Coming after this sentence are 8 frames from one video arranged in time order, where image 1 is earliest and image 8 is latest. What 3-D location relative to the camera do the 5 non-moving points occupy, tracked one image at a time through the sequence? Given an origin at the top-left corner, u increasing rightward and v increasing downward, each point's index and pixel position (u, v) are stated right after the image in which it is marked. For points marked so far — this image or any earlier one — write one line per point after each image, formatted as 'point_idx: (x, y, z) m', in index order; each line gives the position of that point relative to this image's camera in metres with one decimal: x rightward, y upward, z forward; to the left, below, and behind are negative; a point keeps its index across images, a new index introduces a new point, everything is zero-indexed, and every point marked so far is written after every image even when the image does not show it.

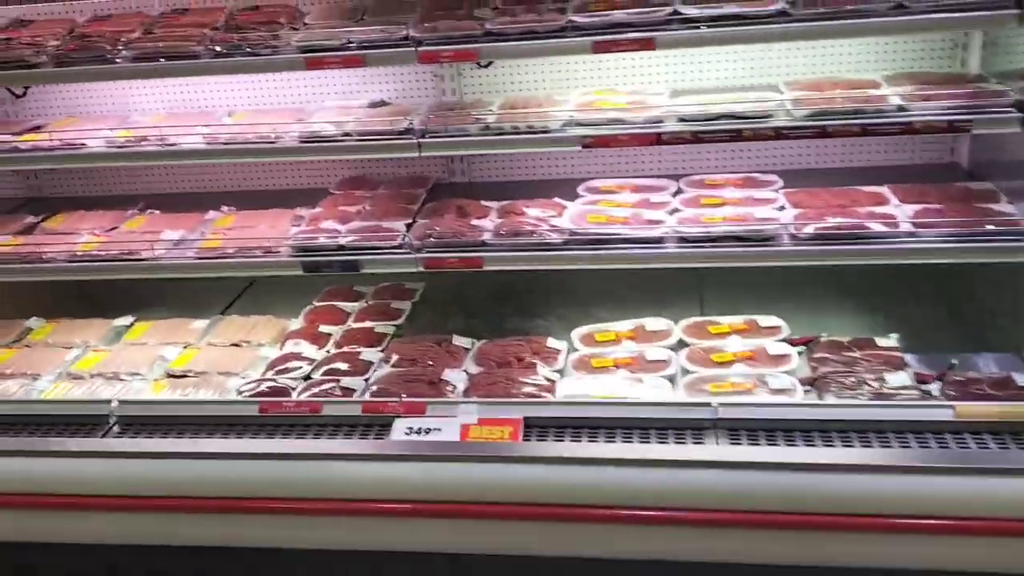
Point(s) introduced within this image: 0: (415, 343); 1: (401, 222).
0: (-0.4, -0.2, +3.5) m
1: (-0.5, +0.3, +3.6) m
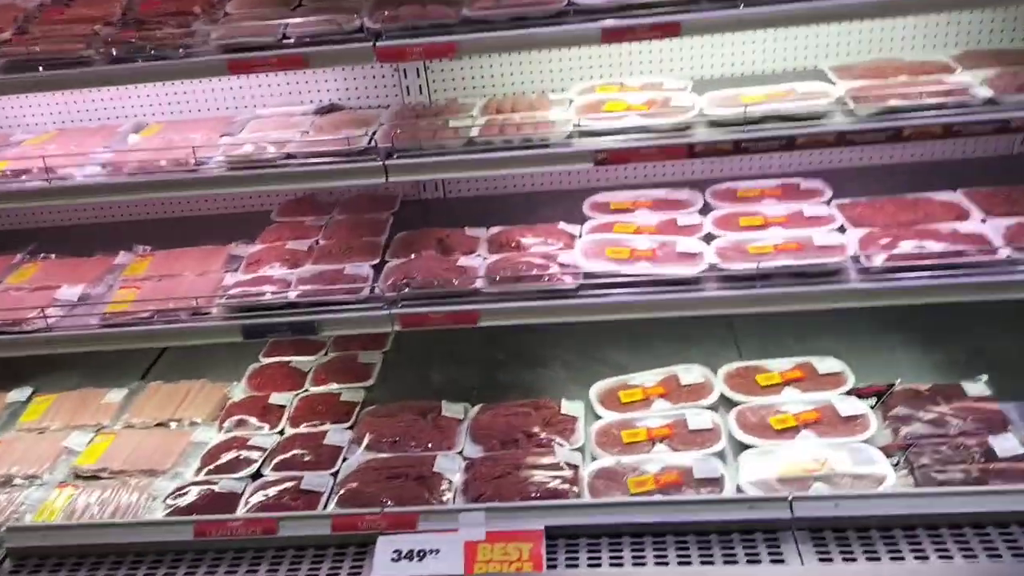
0: (-0.4, -0.4, +2.8) m
1: (-0.5, +0.1, +2.9) m
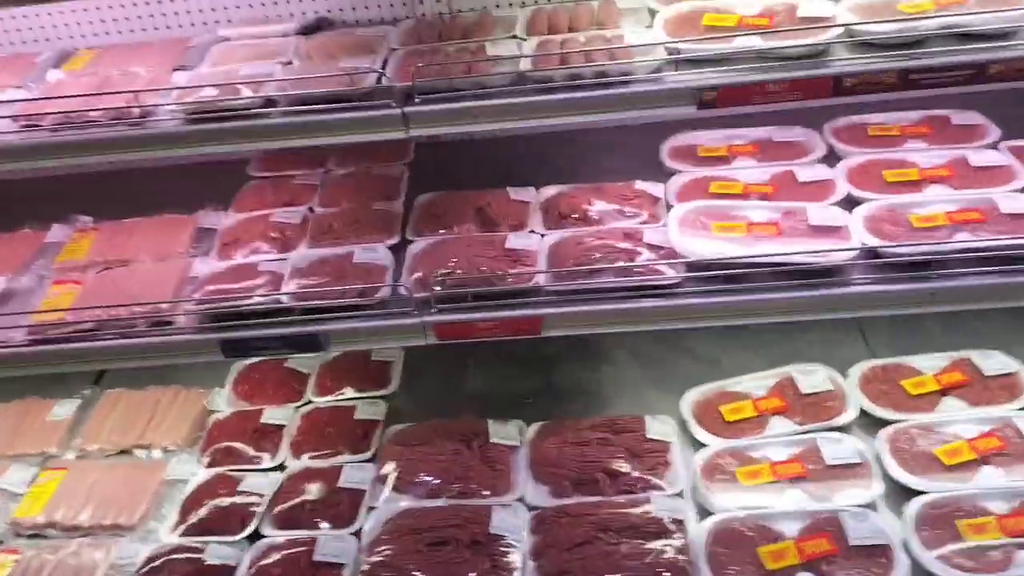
0: (-0.2, -0.4, +2.1) m
1: (-0.3, +0.1, +2.1) m
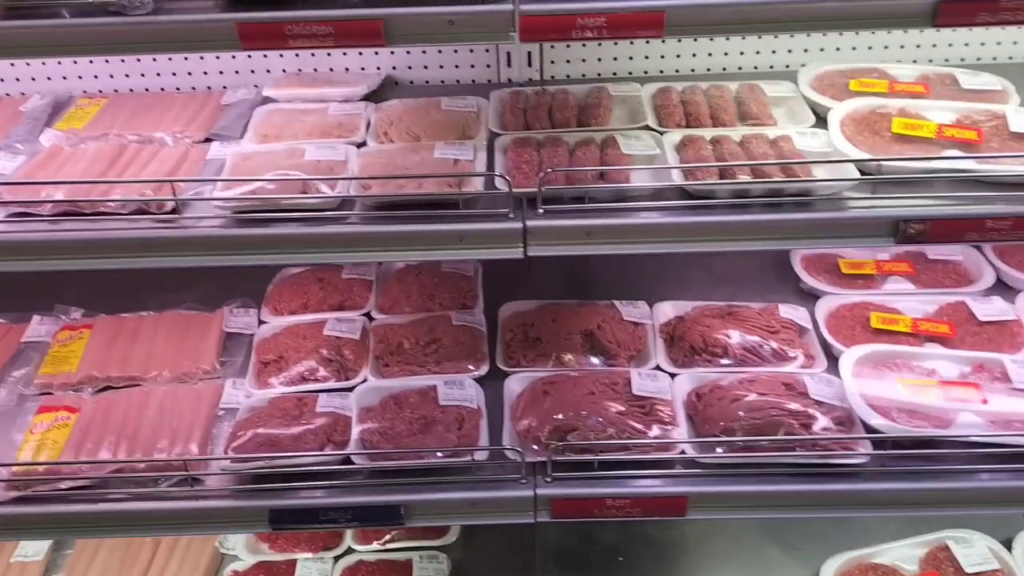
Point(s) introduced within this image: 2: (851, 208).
0: (0.0, -0.7, +1.7) m
1: (-0.1, -0.2, +1.7) m
2: (+0.6, +0.1, +1.5) m
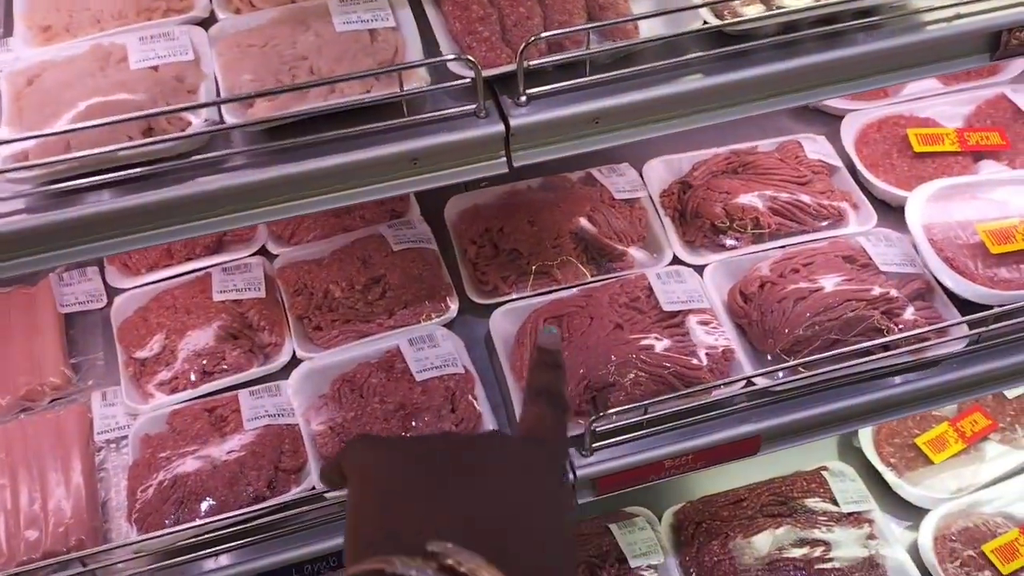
0: (0.0, -0.5, +1.4) m
1: (-0.1, 0.0, +1.3) m
2: (+0.5, +0.3, +1.1) m
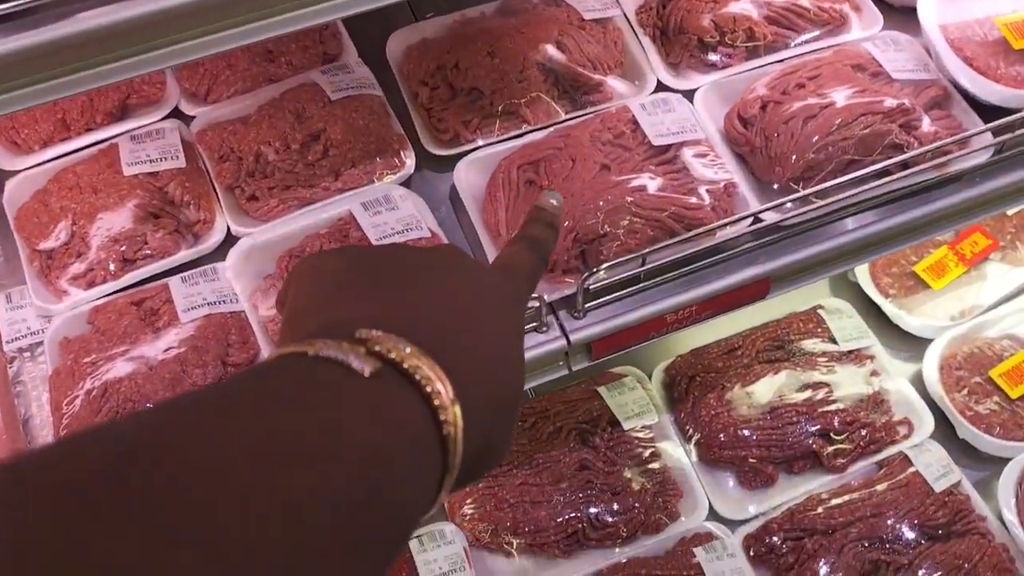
0: (0.0, -0.3, +1.3) m
1: (-0.2, +0.1, +1.1) m
2: (+0.5, +0.5, +0.9) m
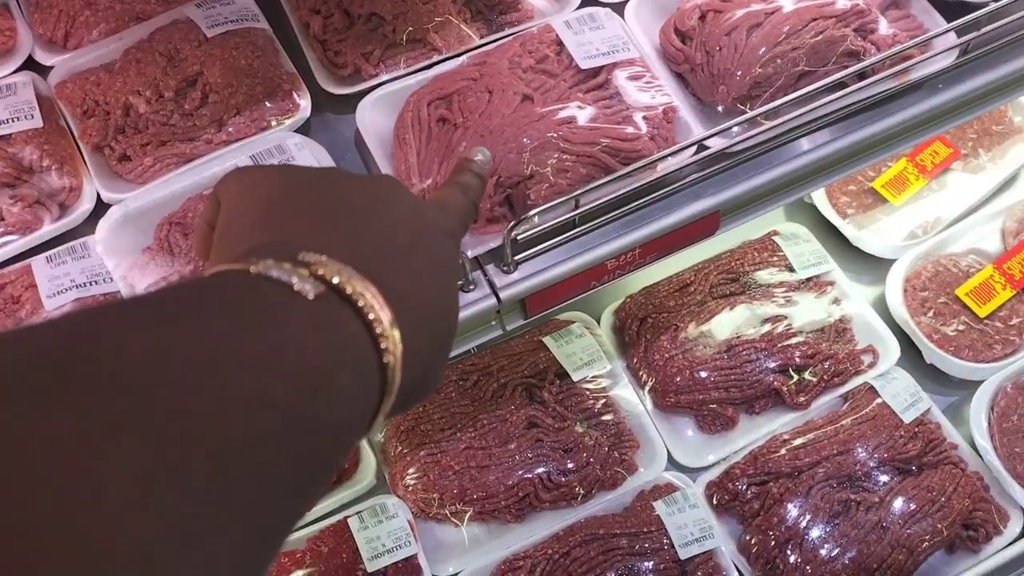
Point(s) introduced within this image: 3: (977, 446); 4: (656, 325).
0: (0.0, -0.2, +1.2) m
1: (-0.2, +0.2, +0.9) m
2: (+0.4, +0.6, +0.7) m
3: (+0.6, -0.2, +1.2) m
4: (+0.2, -0.1, +1.3) m
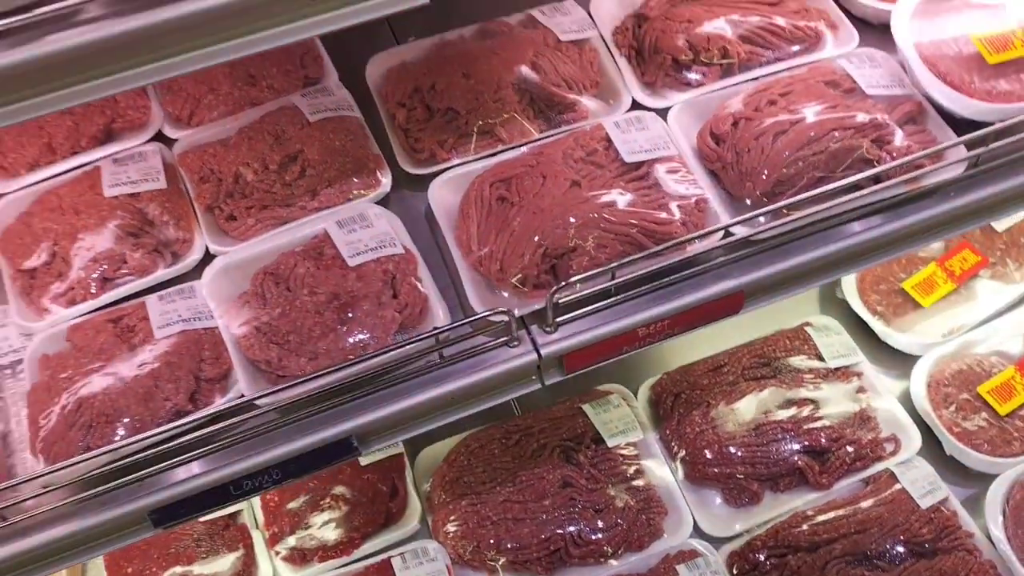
0: (0.0, -0.3, +1.3) m
1: (-0.2, +0.1, +1.1) m
2: (+0.4, +0.5, +0.9) m
3: (+0.7, -0.4, +1.3) m
4: (+0.3, -0.2, +1.4) m
